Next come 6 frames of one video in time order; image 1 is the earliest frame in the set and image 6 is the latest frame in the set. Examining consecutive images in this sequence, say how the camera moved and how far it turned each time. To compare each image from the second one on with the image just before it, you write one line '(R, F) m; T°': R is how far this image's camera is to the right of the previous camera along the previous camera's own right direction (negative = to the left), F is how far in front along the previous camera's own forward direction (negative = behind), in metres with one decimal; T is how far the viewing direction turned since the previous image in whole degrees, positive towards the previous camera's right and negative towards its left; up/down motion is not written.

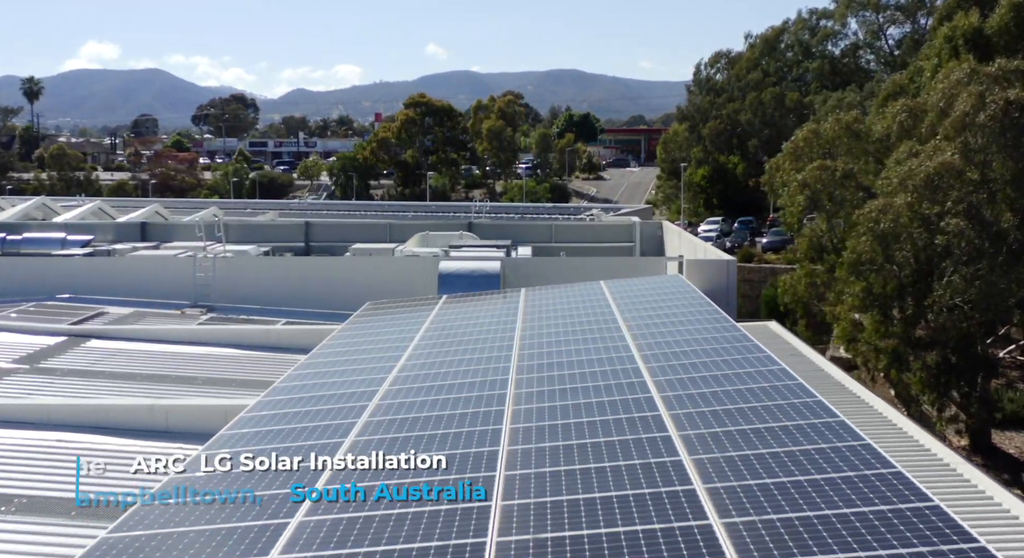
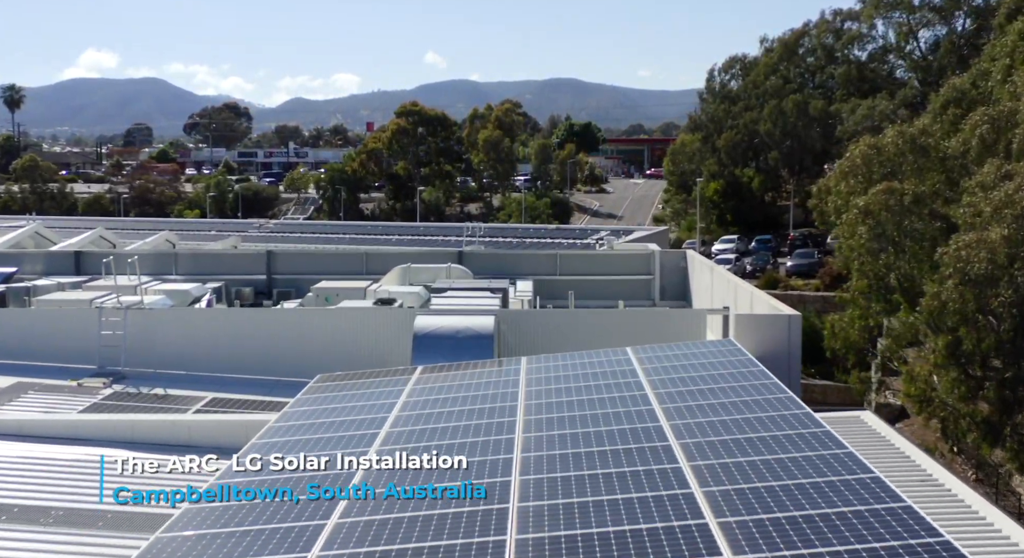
(0.0, +3.5) m; 0°
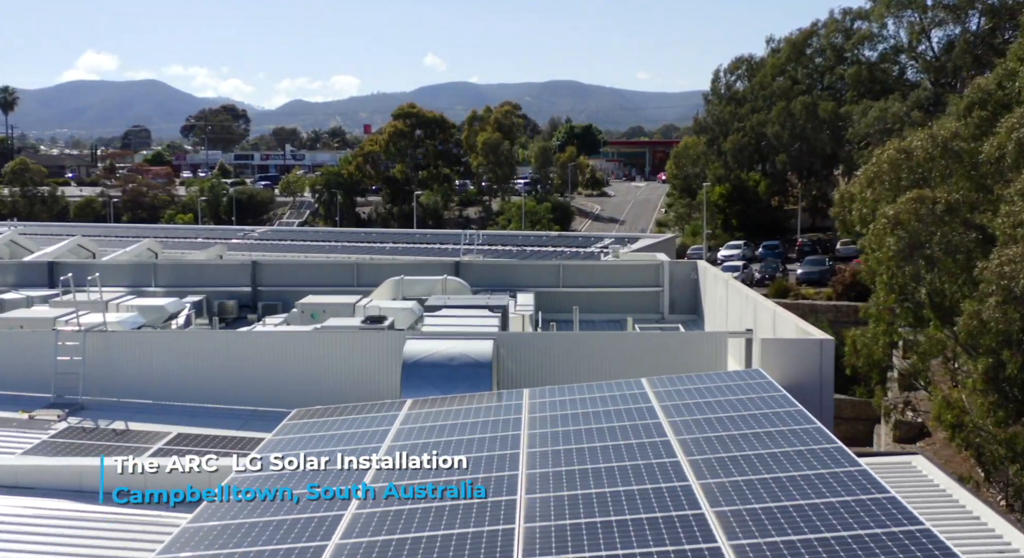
(0.0, +1.2) m; 0°
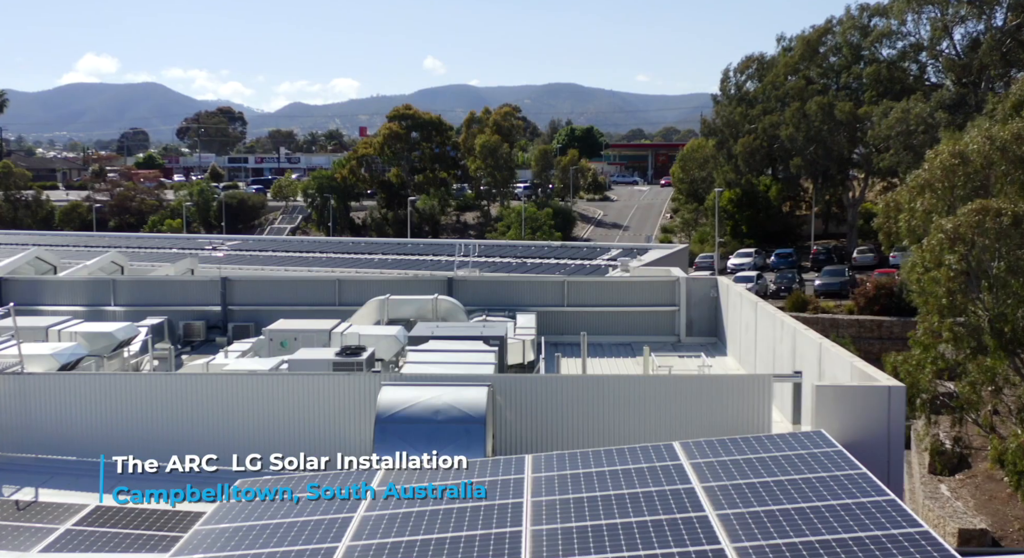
(0.0, +1.9) m; 0°
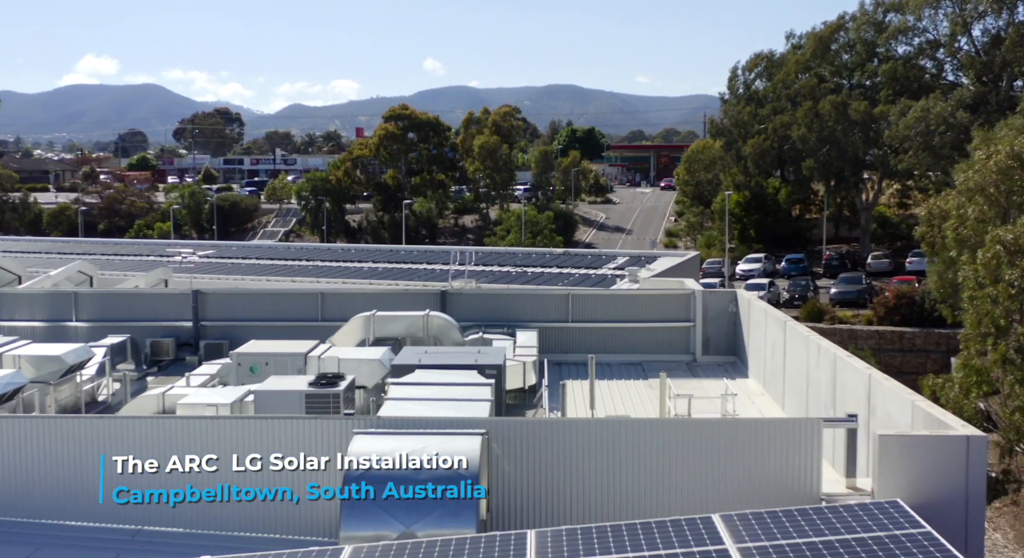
(0.0, +1.5) m; 0°
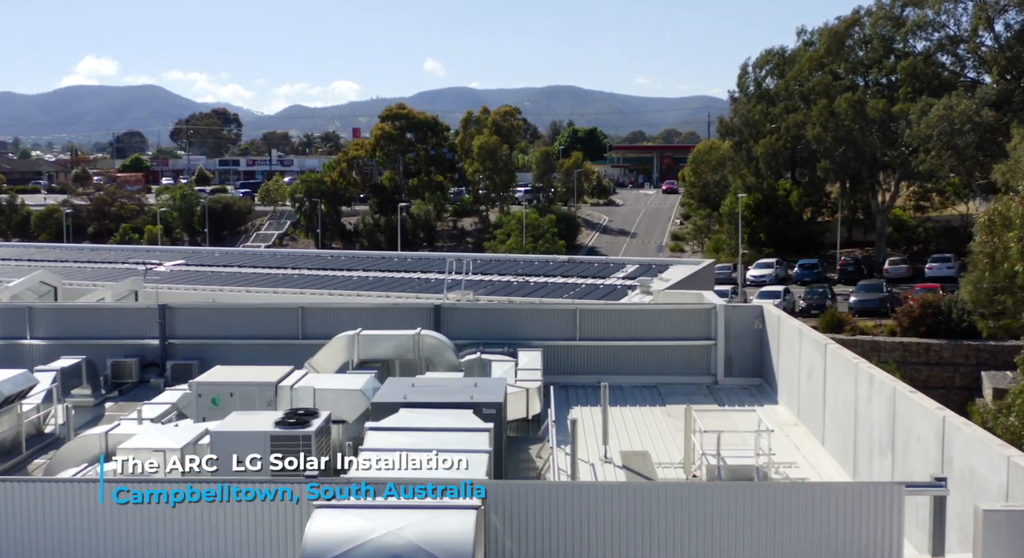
(0.0, +1.6) m; 0°
